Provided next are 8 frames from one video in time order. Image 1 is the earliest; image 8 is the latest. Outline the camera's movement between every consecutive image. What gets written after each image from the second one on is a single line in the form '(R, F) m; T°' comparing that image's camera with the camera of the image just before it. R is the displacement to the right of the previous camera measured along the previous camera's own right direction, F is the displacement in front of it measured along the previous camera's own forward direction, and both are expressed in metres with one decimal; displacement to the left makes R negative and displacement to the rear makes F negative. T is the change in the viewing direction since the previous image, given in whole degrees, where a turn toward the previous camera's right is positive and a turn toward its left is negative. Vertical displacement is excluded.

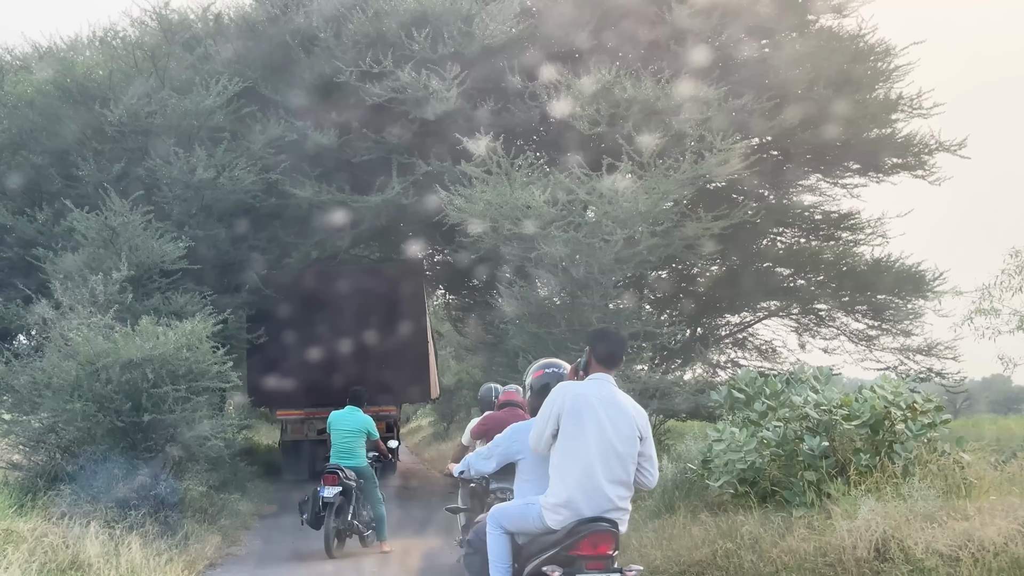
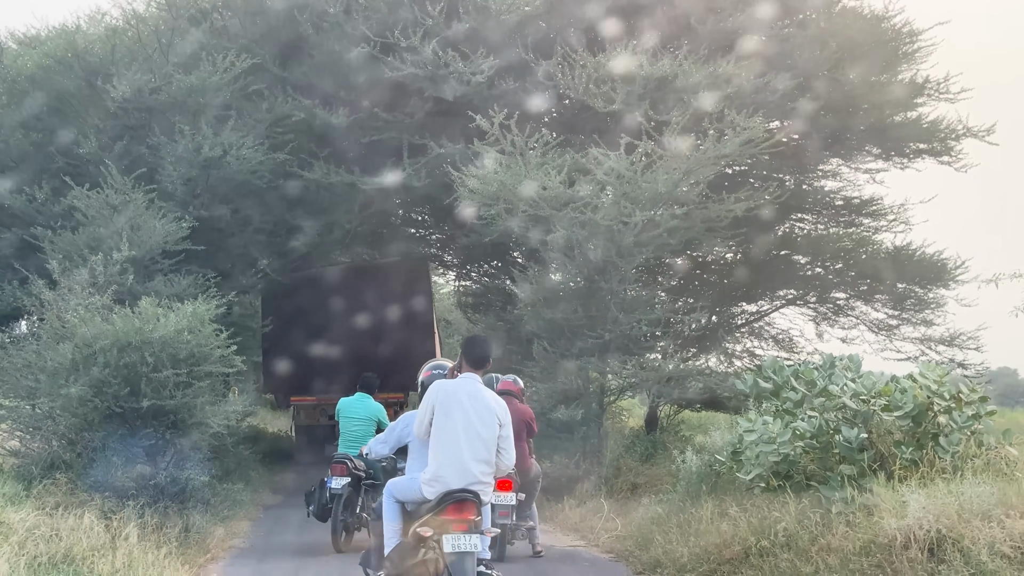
(-0.1, +0.4) m; 0°
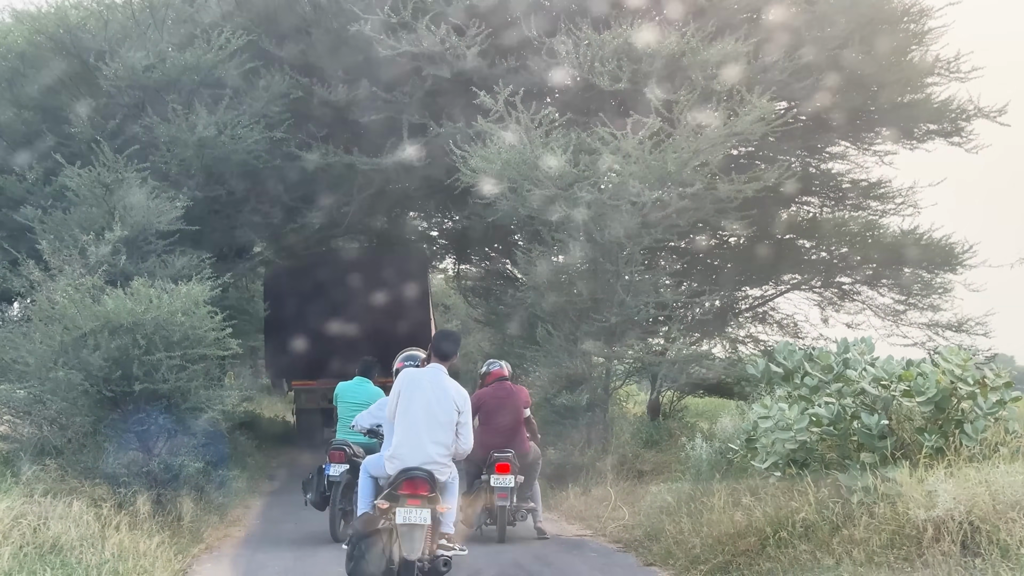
(0.0, +0.3) m; 0°
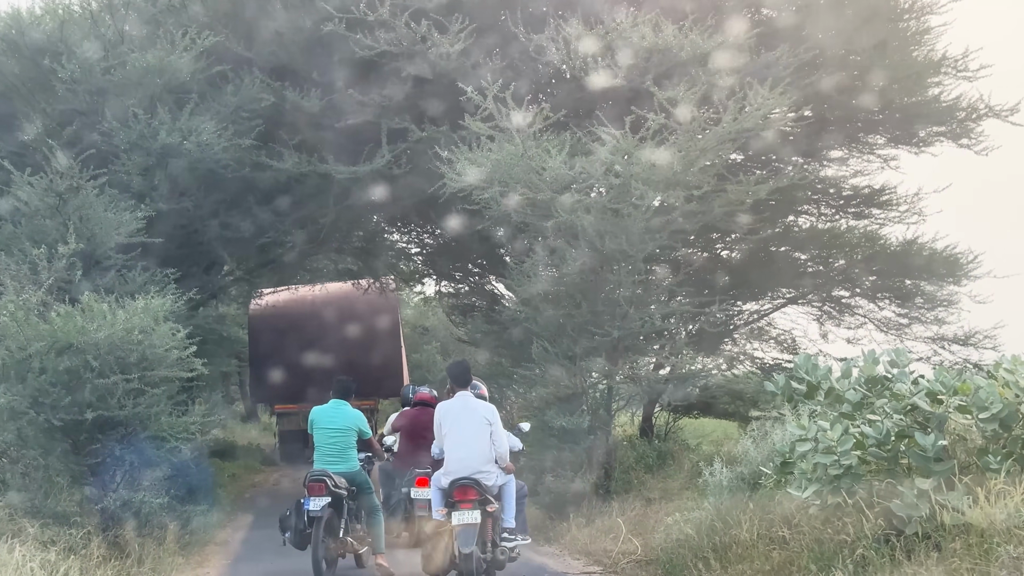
(-0.1, +0.9) m; +1°
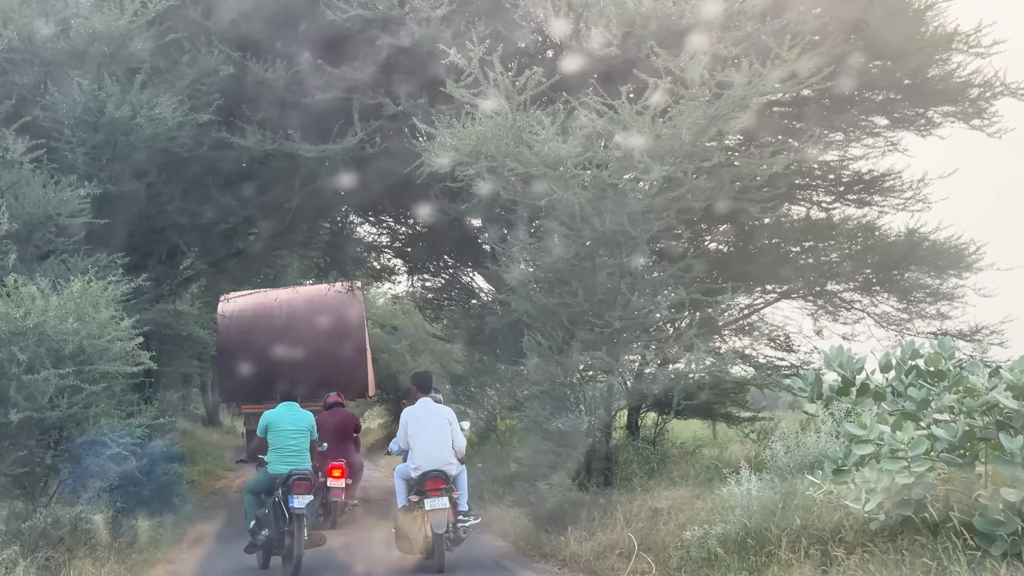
(-0.2, +1.0) m; +1°
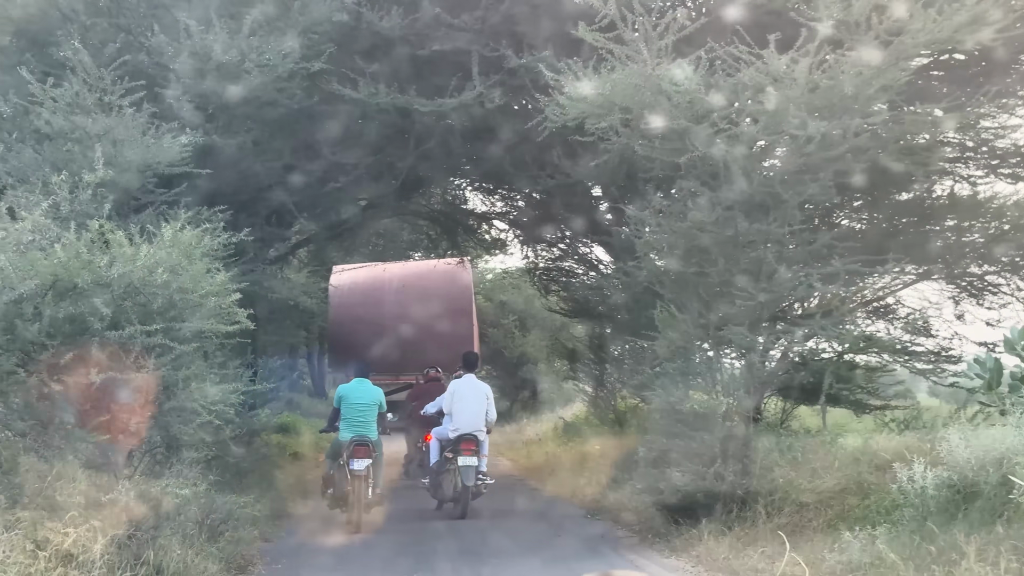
(-0.2, +0.8) m; -4°
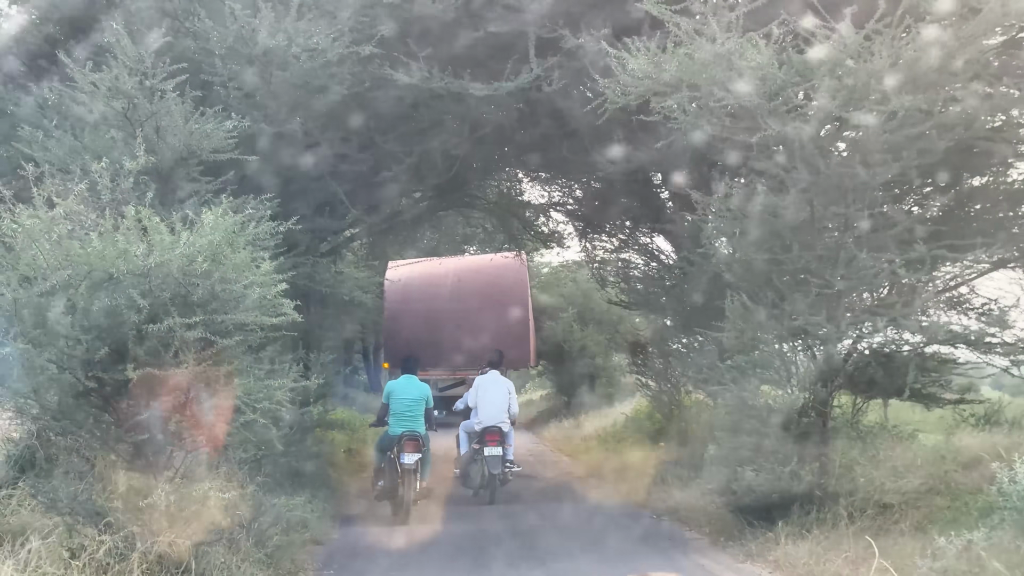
(0.0, +0.4) m; -2°
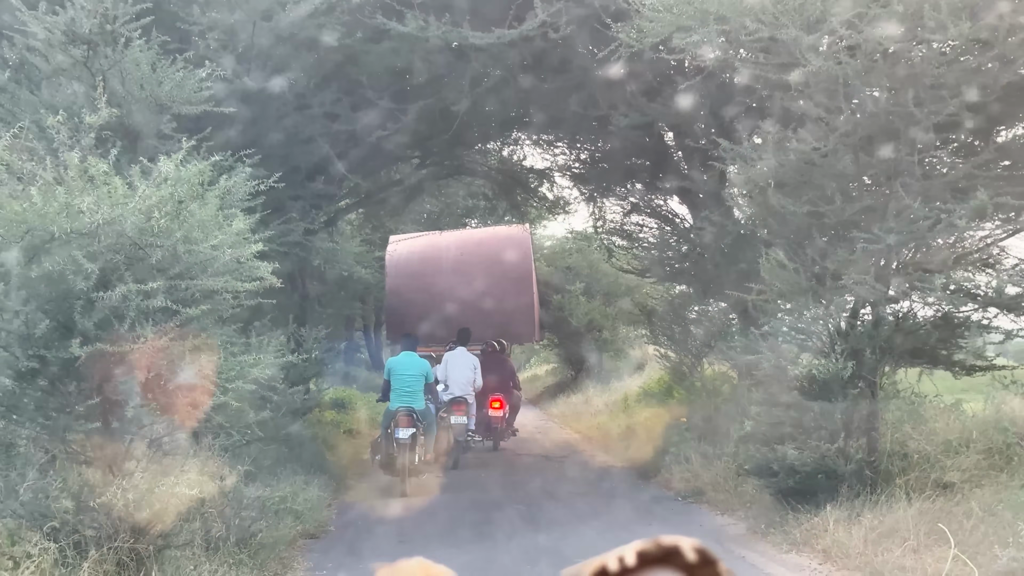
(0.0, +0.8) m; 0°
